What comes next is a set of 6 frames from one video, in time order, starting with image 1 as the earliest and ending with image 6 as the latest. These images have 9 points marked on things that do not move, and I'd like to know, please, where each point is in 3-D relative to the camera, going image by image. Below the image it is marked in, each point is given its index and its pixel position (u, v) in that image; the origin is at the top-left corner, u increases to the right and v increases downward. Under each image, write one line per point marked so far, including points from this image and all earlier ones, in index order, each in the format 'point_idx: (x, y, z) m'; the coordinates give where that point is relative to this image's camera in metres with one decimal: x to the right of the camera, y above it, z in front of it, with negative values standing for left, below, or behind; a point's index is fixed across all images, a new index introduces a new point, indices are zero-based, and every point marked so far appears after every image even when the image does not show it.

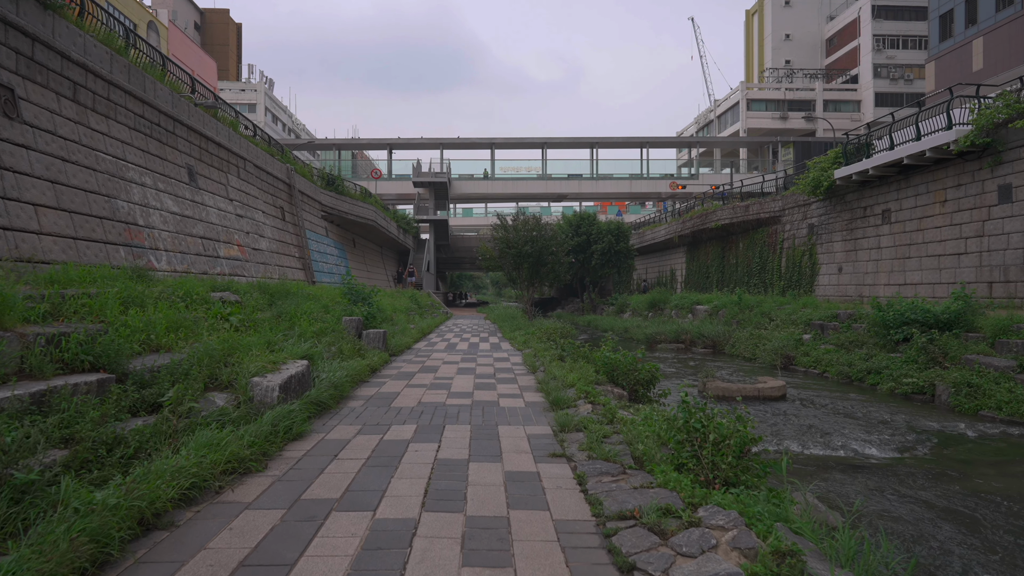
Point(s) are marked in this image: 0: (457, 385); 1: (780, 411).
0: (-0.5, -0.8, +5.8) m
1: (+2.7, -1.2, +6.9) m
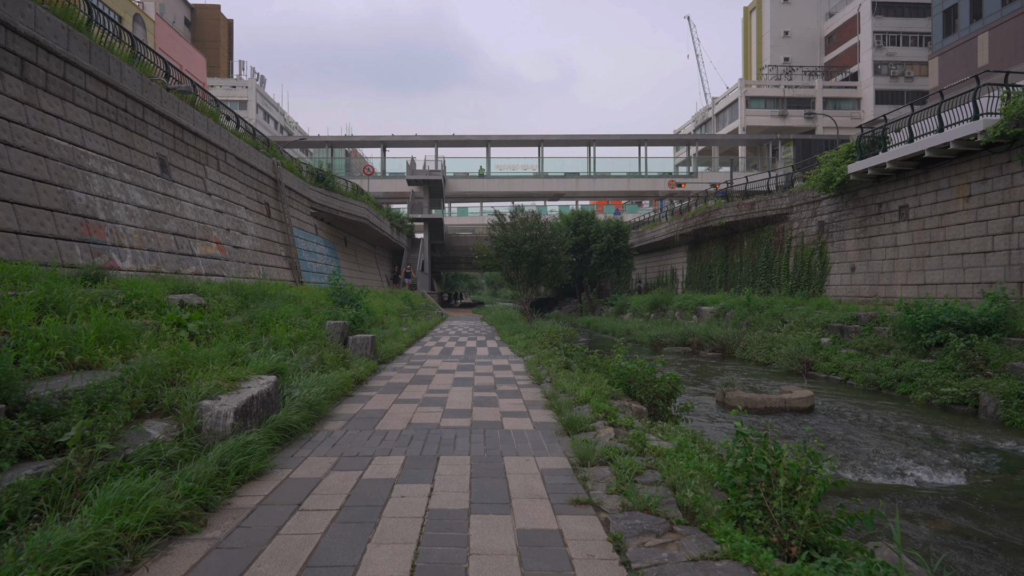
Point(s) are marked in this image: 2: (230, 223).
0: (-0.4, -0.8, +5.1) m
1: (+2.7, -1.2, +6.2) m
2: (-4.3, +1.0, +10.4) m
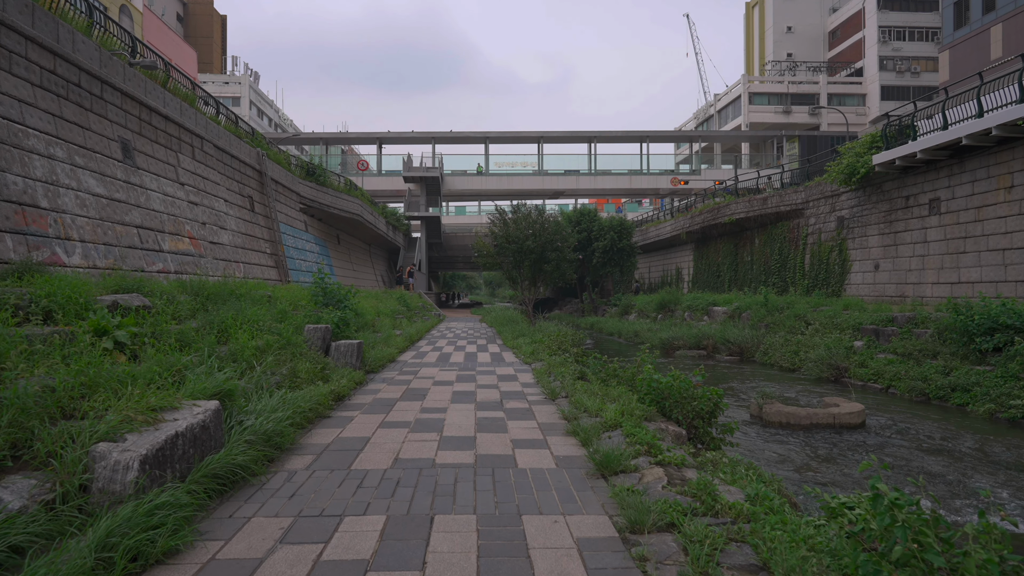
0: (-0.4, -0.8, +4.2) m
1: (+2.8, -1.2, +5.3) m
2: (-4.2, +1.0, +9.5) m
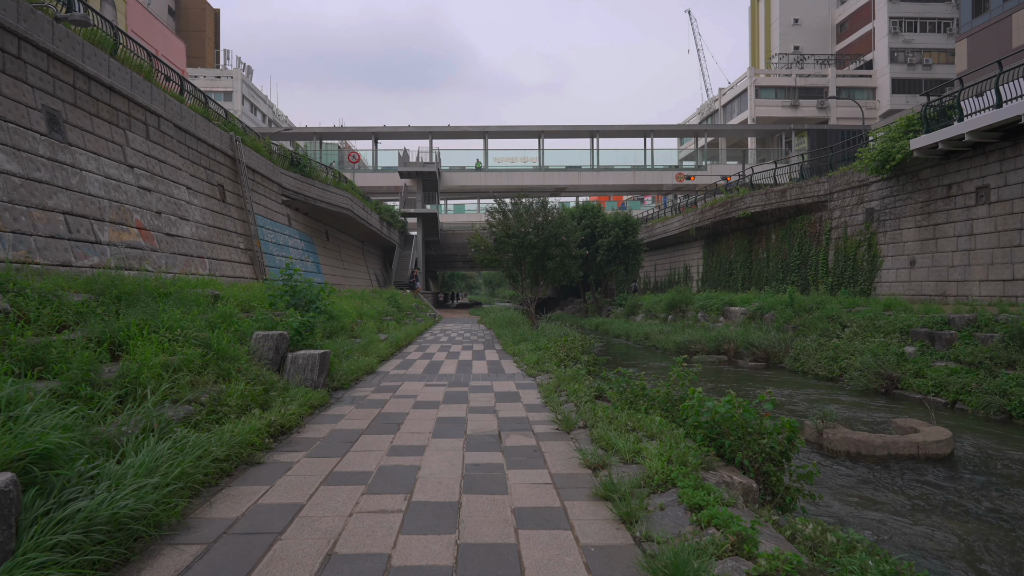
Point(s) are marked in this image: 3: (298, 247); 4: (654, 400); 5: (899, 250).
0: (-0.4, -0.8, +2.9) m
1: (+2.8, -1.2, +4.1) m
2: (-4.2, +1.0, +8.3) m
3: (-4.6, +0.9, +14.9) m
4: (+0.9, -0.7, +4.3) m
5: (+7.3, +0.7, +12.9) m
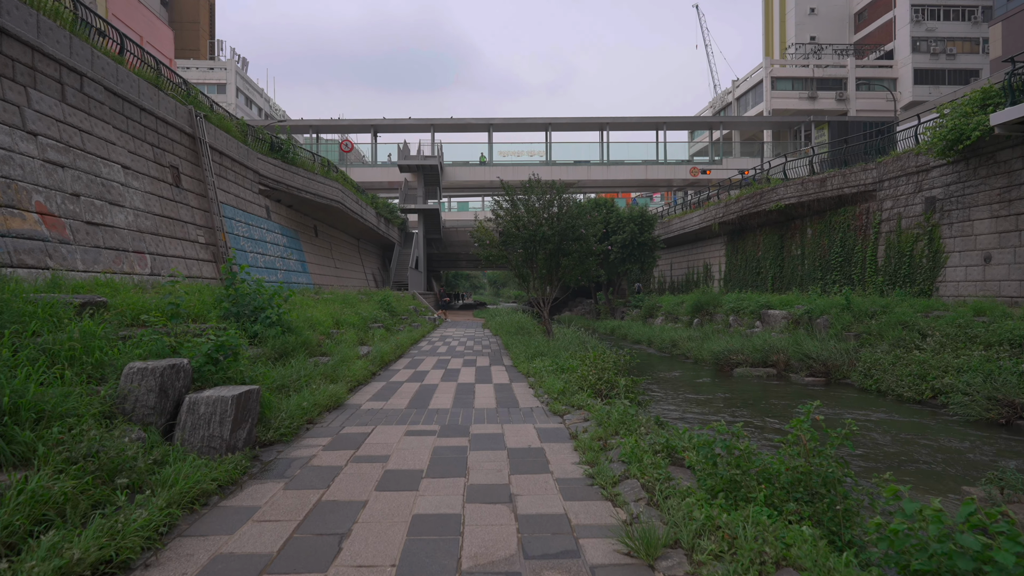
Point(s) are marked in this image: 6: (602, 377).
0: (-0.3, -0.8, +1.2) m
1: (+2.9, -1.2, +2.3) m
2: (-4.1, +1.0, +6.6) m
3: (-4.5, +0.9, +13.2) m
4: (+1.0, -0.7, +2.5) m
5: (+7.4, +0.7, +11.2) m
6: (+0.7, -0.7, +5.4) m
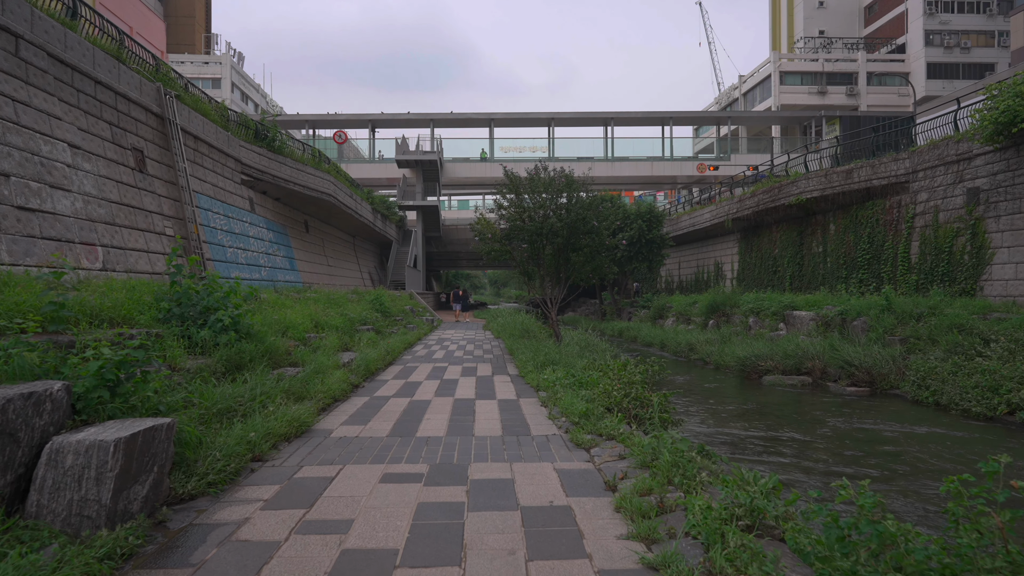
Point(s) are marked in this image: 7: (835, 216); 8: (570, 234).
0: (-0.2, -0.8, +0.2) m
1: (+2.9, -1.2, +1.3) m
2: (-4.0, +1.0, +5.6) m
3: (-4.4, +0.9, +12.2) m
4: (+1.0, -0.7, +1.5) m
5: (+7.5, +0.7, +10.1) m
6: (+0.8, -0.7, +4.4) m
7: (+7.1, +1.5, +15.1) m
8: (+0.9, +0.8, +10.4) m
